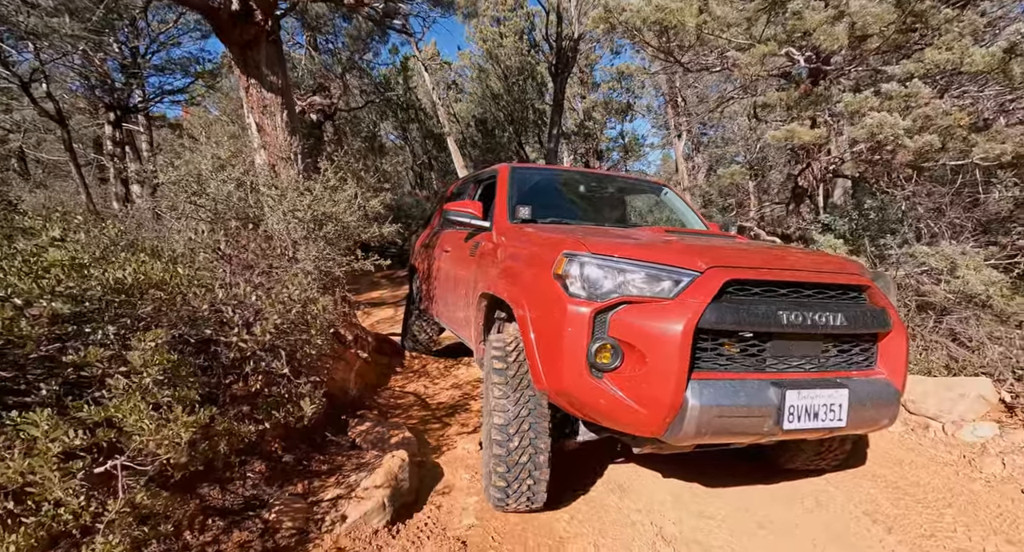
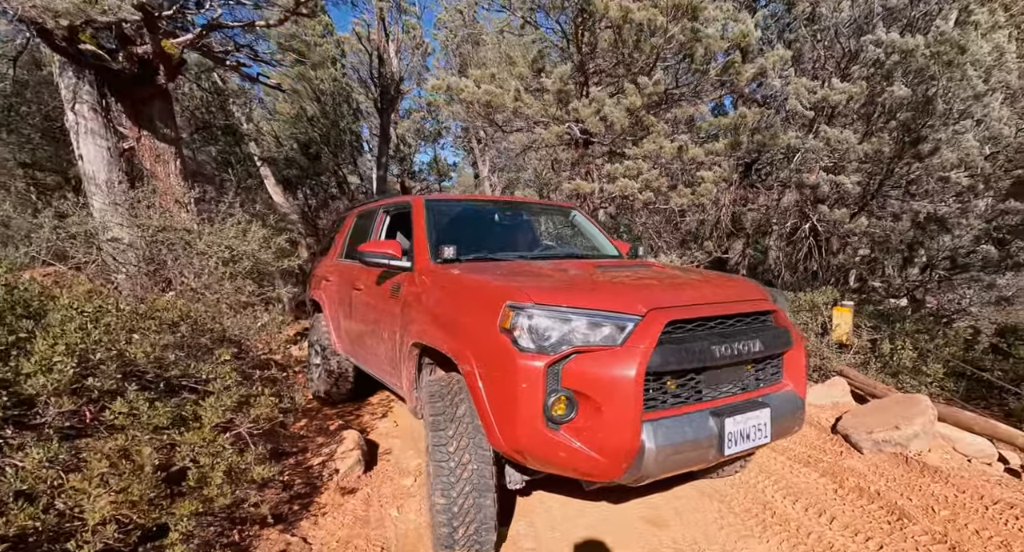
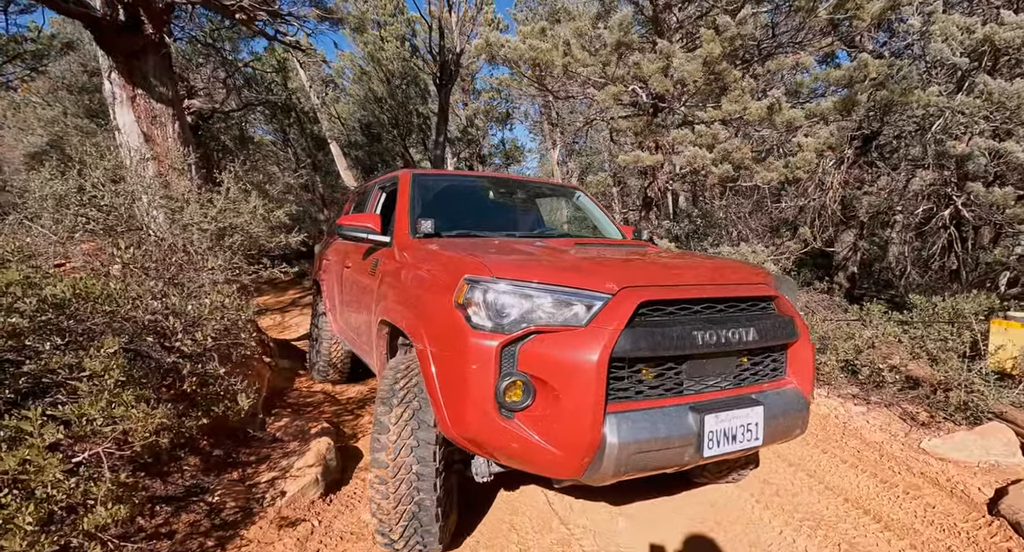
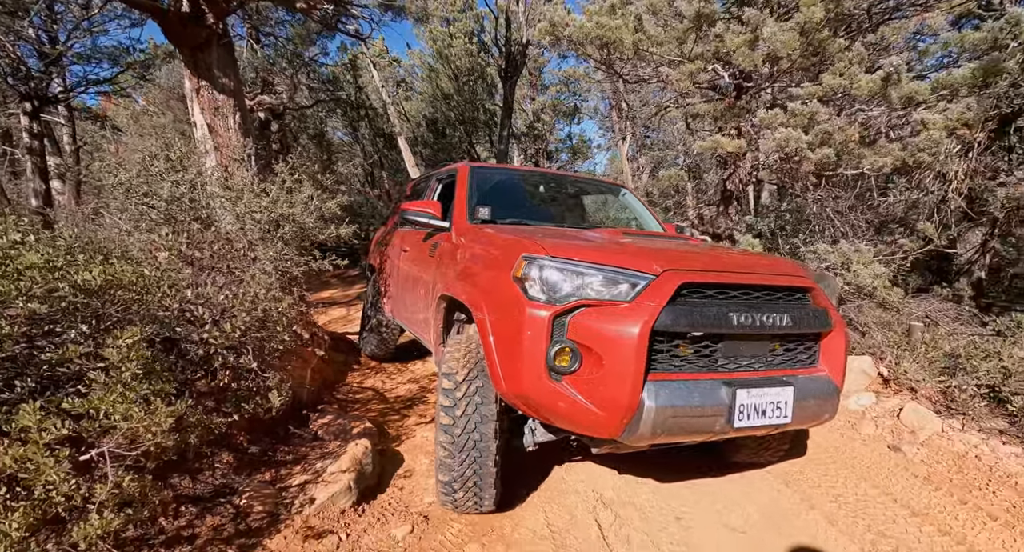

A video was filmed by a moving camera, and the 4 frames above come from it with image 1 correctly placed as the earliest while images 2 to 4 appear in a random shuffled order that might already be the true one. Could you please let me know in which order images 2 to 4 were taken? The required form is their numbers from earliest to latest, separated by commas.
4, 3, 2
